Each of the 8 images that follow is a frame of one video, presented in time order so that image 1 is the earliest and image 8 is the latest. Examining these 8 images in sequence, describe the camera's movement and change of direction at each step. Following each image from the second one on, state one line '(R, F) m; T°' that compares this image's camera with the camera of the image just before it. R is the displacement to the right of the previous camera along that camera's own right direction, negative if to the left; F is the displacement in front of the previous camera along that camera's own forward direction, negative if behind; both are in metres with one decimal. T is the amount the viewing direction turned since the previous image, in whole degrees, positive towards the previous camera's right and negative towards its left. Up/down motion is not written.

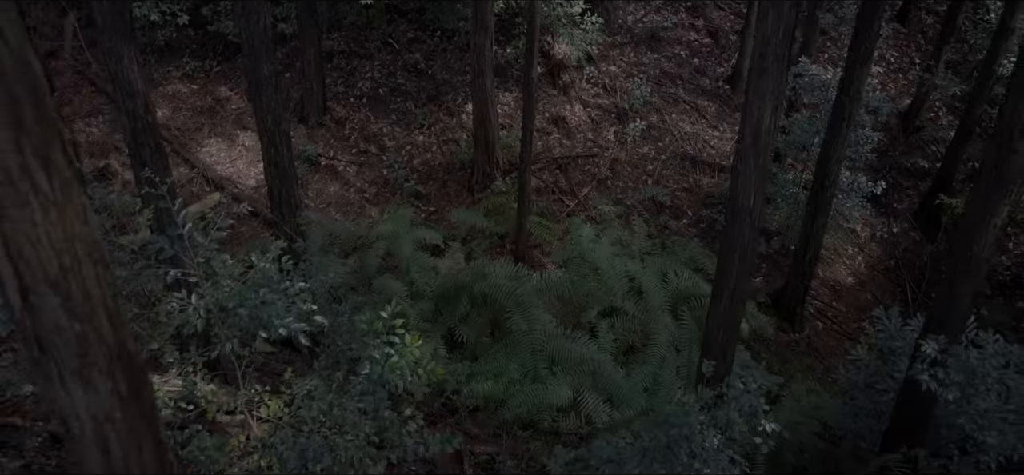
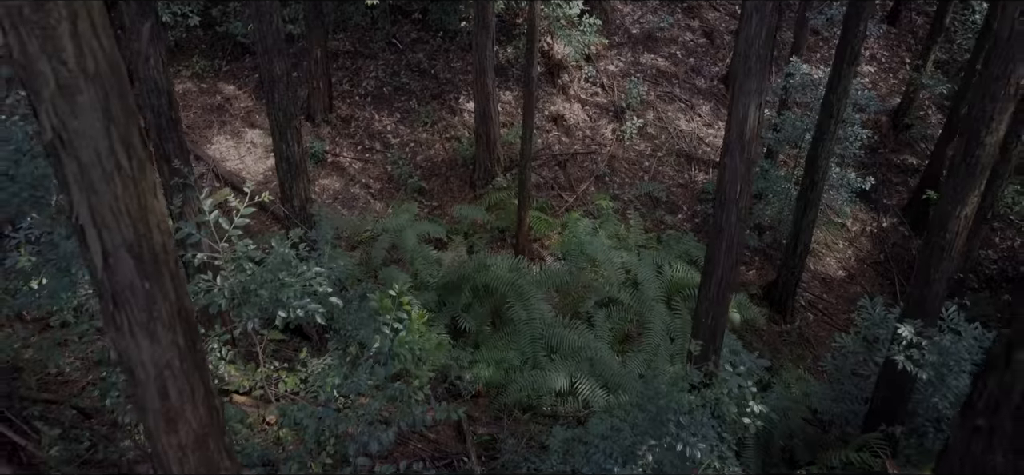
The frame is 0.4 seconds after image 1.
(0.0, -0.3) m; 0°
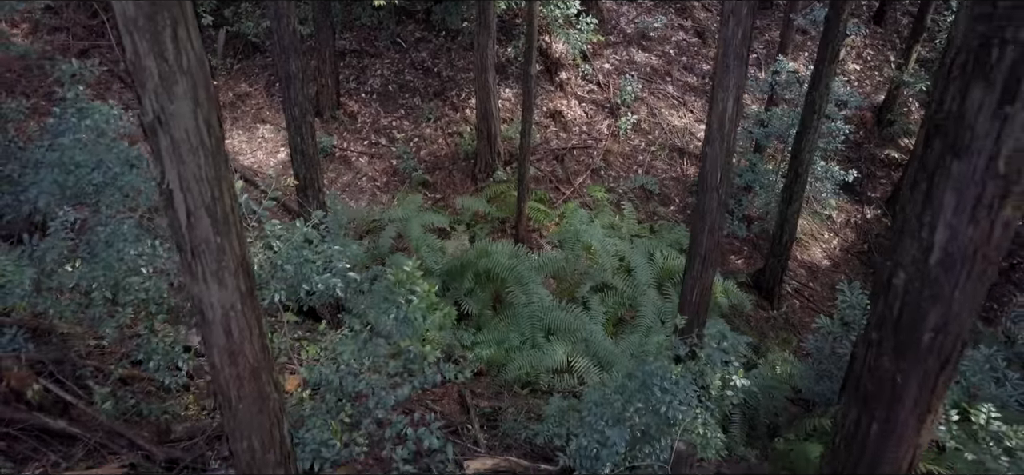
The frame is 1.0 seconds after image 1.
(0.0, -0.5) m; 0°
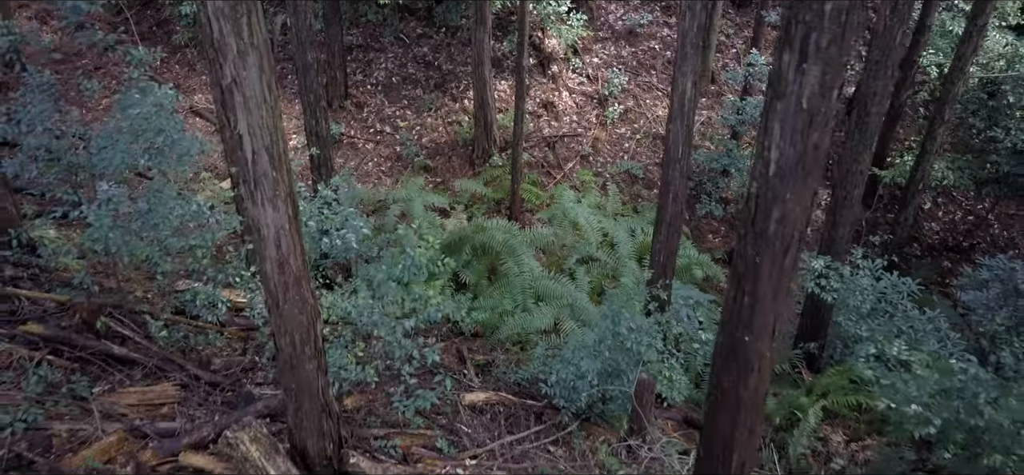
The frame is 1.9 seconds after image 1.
(+0.1, -0.9) m; 0°
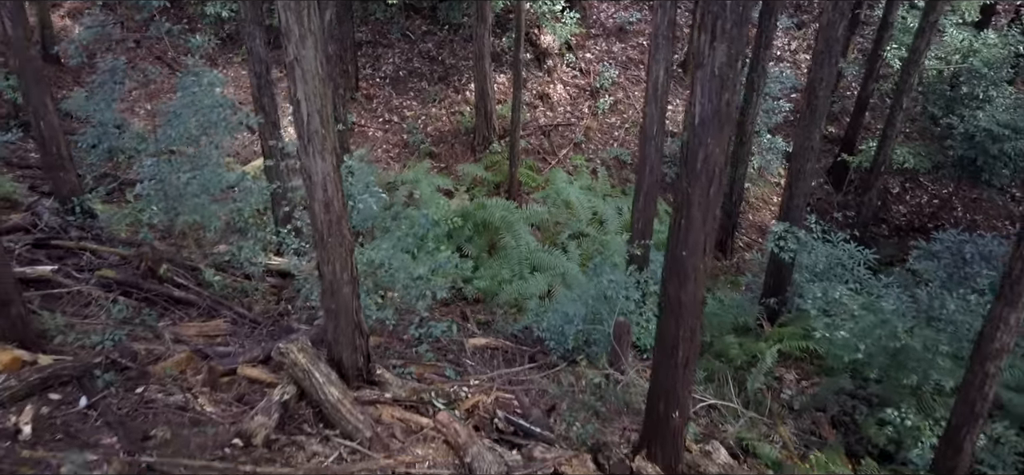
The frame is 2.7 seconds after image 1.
(0.0, -1.0) m; 0°
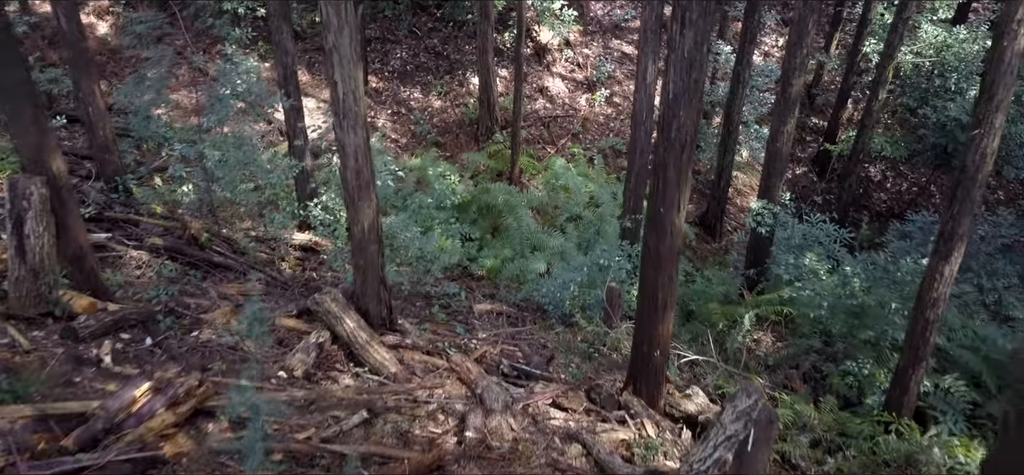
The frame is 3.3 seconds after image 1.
(0.0, -0.8) m; 0°
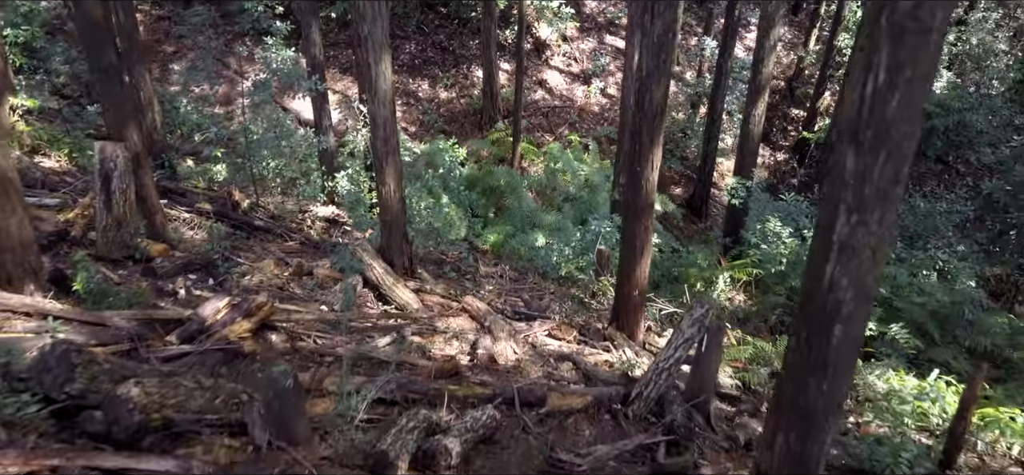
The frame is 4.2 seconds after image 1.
(0.0, -1.1) m; 0°
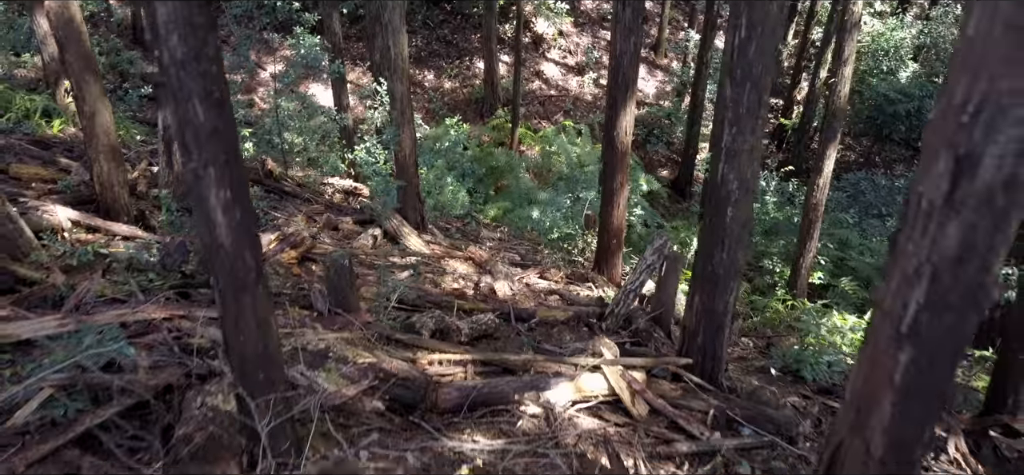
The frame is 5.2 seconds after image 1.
(0.0, -1.2) m; 0°
